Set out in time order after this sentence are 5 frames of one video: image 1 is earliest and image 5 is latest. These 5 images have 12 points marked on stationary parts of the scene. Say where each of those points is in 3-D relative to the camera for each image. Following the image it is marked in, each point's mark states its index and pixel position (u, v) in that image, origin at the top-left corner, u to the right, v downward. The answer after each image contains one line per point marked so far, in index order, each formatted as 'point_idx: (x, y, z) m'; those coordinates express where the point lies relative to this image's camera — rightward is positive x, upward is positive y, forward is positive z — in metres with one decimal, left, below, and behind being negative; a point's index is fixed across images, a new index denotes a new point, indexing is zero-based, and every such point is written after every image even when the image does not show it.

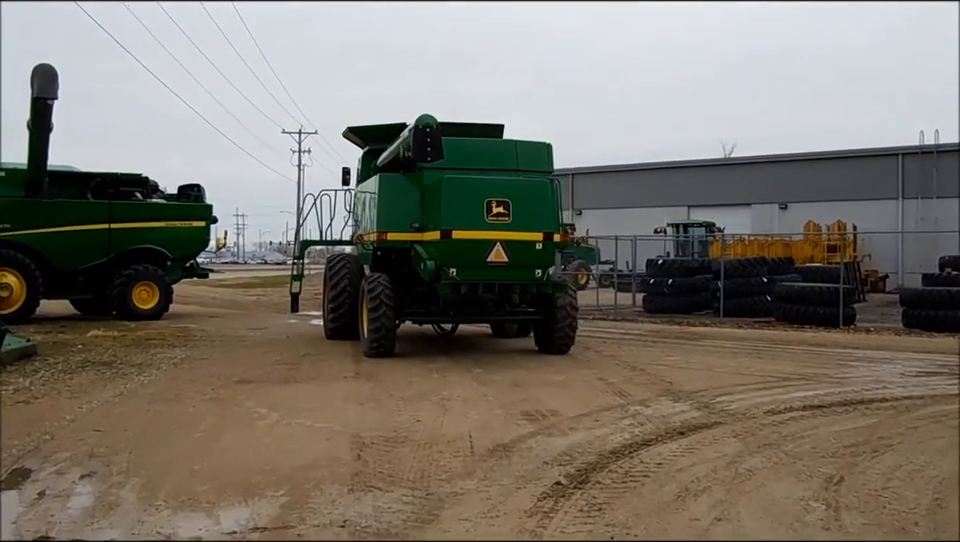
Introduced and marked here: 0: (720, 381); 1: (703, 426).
0: (+2.0, -0.9, +13.2) m
1: (+1.7, -1.2, +12.2) m
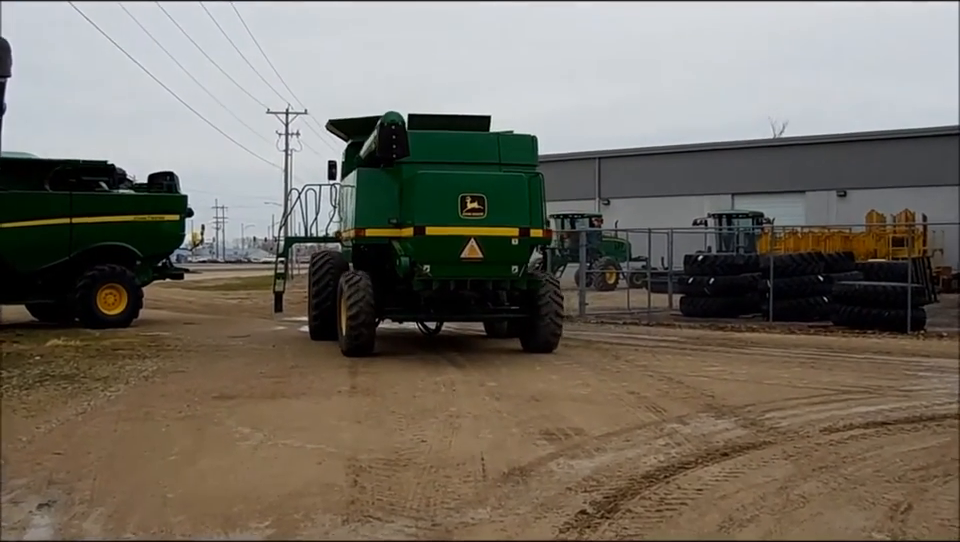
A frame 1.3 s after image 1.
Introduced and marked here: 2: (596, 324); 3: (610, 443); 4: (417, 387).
0: (+2.1, -0.9, +11.6) m
1: (+1.7, -1.1, +10.5) m
2: (+1.3, -0.6, +17.7) m
3: (+0.8, -1.1, +10.6) m
4: (-0.5, -0.9, +12.2) m
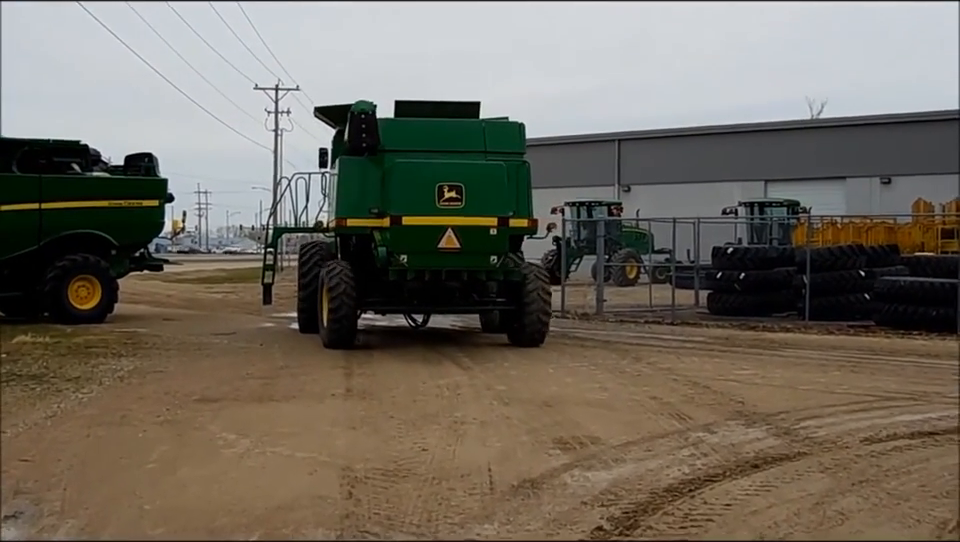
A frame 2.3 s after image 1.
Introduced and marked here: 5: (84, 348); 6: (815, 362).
0: (+2.1, -0.9, +10.6) m
1: (+1.8, -1.1, +9.6) m
2: (+1.4, -0.5, +16.7) m
3: (+0.9, -1.1, +9.7) m
4: (-0.4, -0.8, +11.2) m
5: (-3.0, -0.6, +12.4) m
6: (+2.4, -0.7, +11.7) m
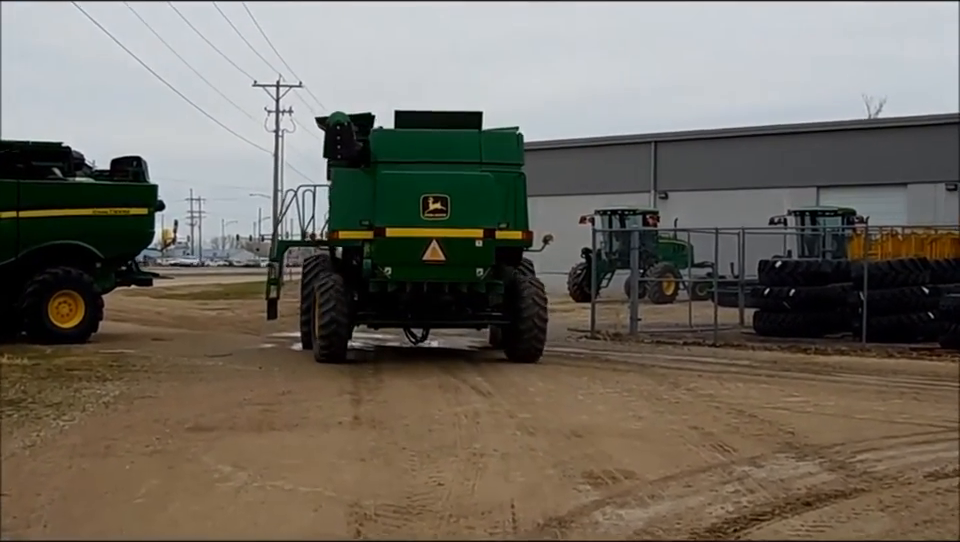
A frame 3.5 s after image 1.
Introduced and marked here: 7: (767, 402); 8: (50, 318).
0: (+2.2, -0.9, +9.6) m
1: (+1.9, -1.2, +8.6) m
2: (+1.6, -0.7, +15.7) m
3: (+1.0, -1.2, +8.7) m
4: (-0.3, -0.9, +10.2) m
5: (-2.9, -0.7, +11.4) m
6: (+2.6, -0.8, +10.7) m
7: (+1.8, -0.8, +10.4) m
8: (-4.1, -0.5, +15.5) m
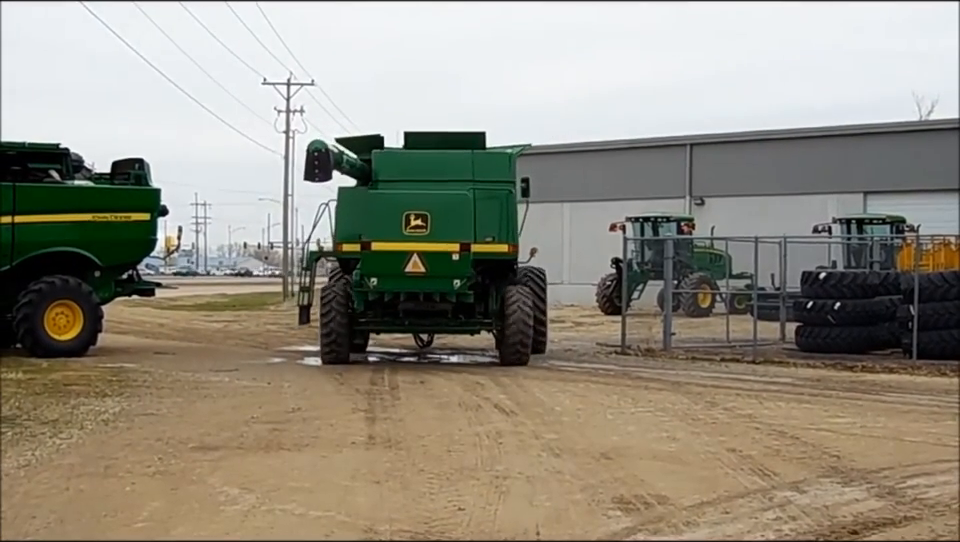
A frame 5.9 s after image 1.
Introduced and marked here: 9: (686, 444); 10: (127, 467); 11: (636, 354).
0: (+2.4, -1.0, +9.0) m
1: (+2.0, -1.2, +8.0) m
2: (+1.7, -0.7, +15.1) m
3: (+1.1, -1.2, +8.1) m
4: (-0.2, -1.0, +9.6) m
5: (-2.7, -0.7, +10.9) m
6: (+2.7, -0.8, +10.1) m
7: (+1.9, -0.9, +9.8) m
8: (-3.9, -0.5, +14.9) m
9: (+1.1, -1.0, +9.3) m
10: (-1.9, -1.1, +8.9) m
11: (+1.4, -0.8, +15.9) m
